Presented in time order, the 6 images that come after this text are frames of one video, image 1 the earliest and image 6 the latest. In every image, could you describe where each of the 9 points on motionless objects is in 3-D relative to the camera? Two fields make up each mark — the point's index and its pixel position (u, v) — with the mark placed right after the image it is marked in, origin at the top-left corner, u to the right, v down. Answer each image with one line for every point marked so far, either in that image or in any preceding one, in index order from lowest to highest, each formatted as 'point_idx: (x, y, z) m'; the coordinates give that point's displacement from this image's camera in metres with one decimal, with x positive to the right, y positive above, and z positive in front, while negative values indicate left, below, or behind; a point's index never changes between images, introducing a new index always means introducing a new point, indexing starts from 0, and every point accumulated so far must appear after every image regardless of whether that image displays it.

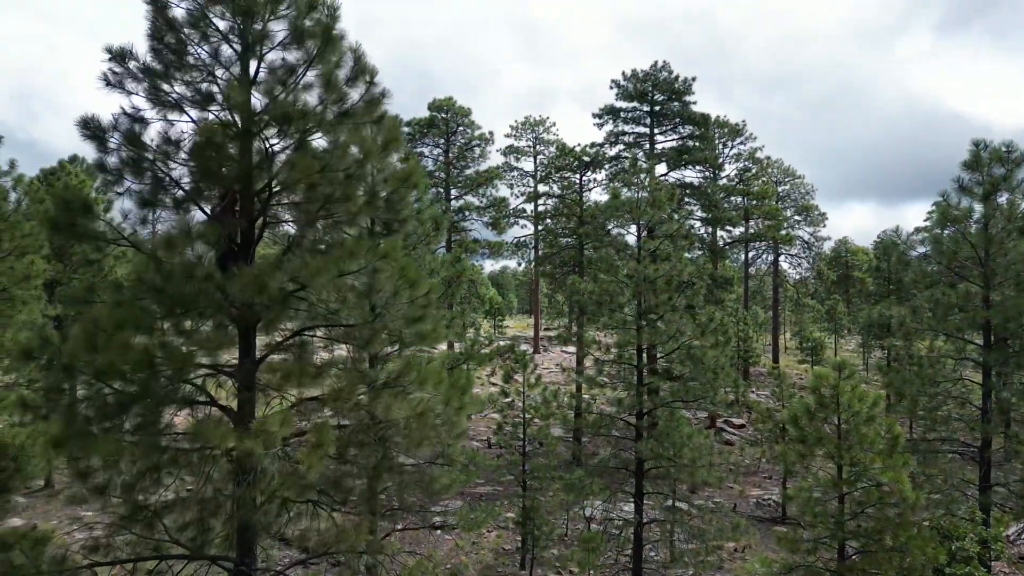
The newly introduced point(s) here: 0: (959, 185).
0: (+5.2, +1.2, +8.5) m
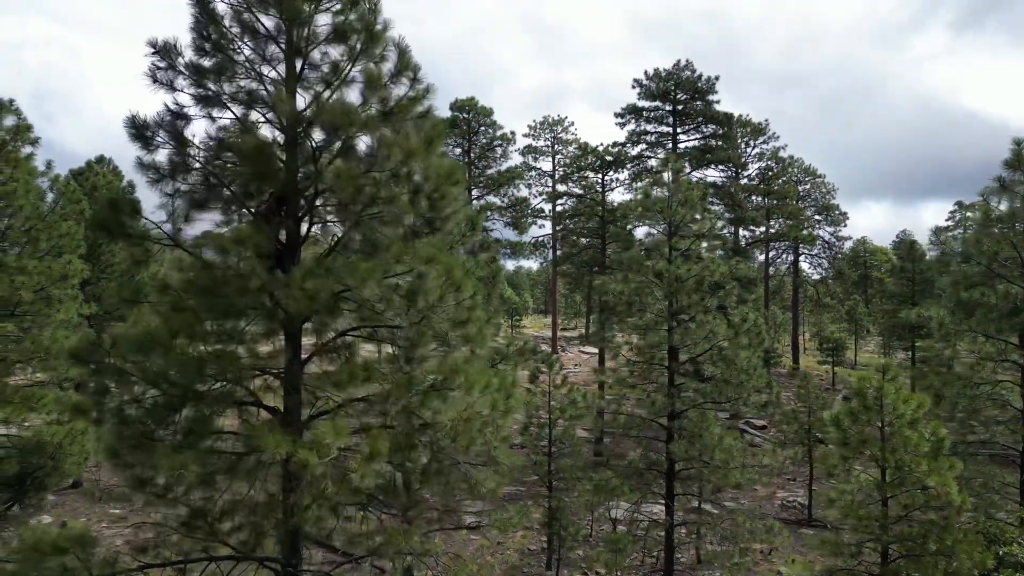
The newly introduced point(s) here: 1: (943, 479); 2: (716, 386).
0: (+5.5, +1.2, +8.3) m
1: (+3.4, -1.5, +5.9) m
2: (+2.5, -1.2, +9.0) m
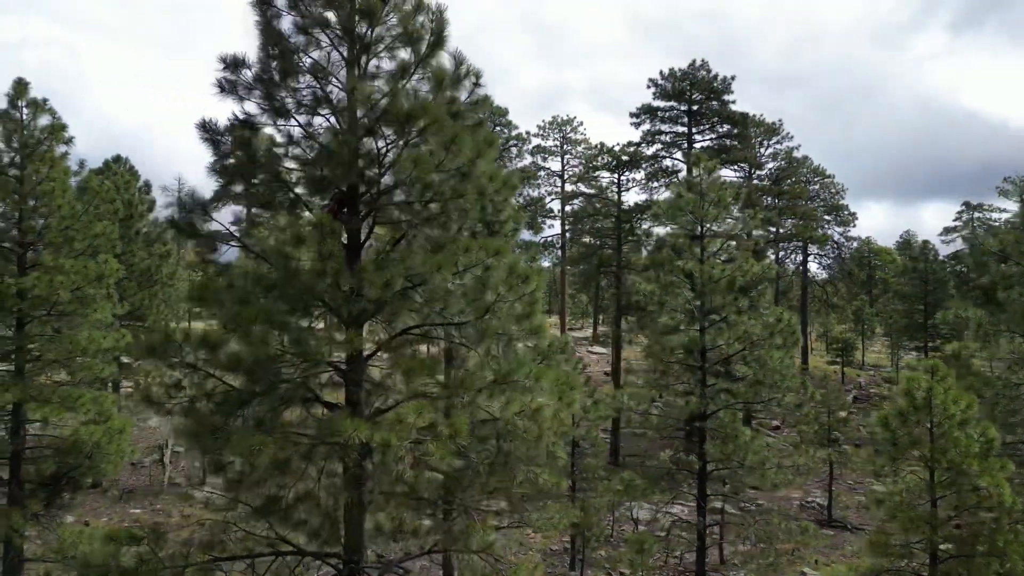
0: (+5.9, +1.2, +8.3) m
1: (+3.9, -1.5, +5.9) m
2: (+2.9, -1.2, +9.0) m
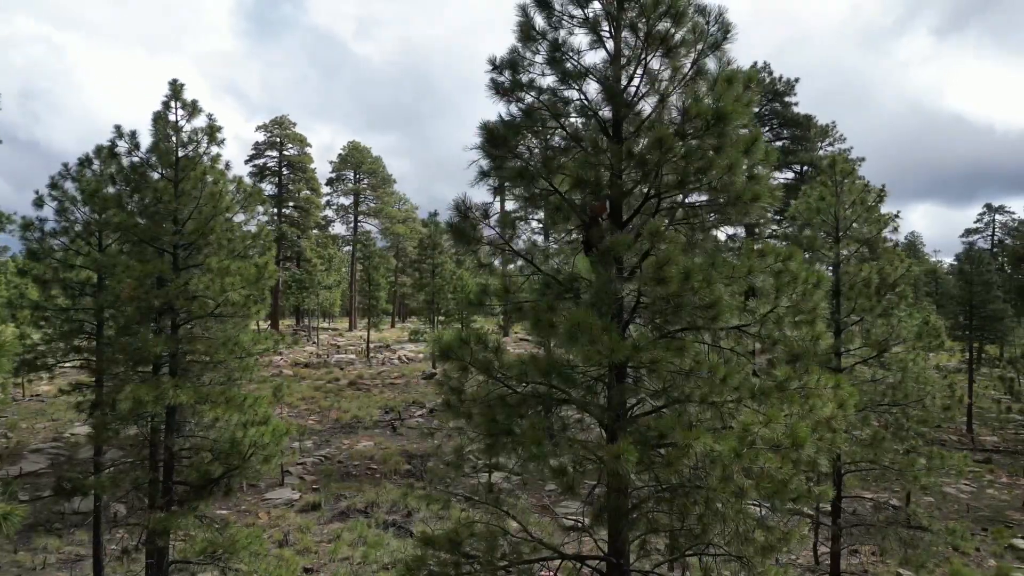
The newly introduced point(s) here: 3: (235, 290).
0: (+7.7, +1.1, +8.4) m
1: (+5.6, -1.6, +5.9) m
2: (+4.7, -1.2, +9.0) m
3: (-3.1, 0.0, +8.2) m
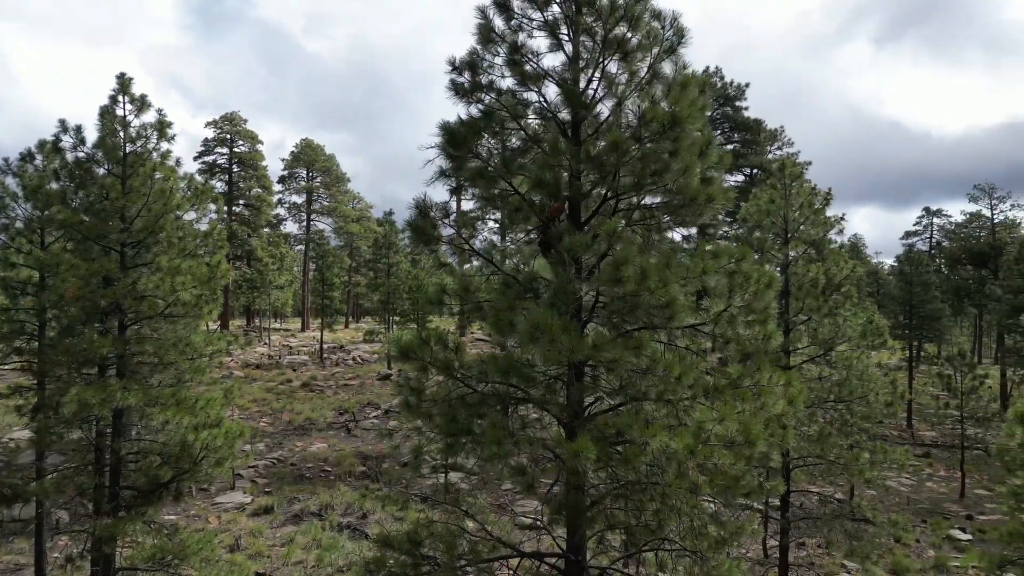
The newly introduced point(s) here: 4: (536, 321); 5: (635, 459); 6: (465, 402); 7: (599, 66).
0: (+7.2, +1.1, +8.9) m
1: (+5.3, -1.6, +6.3) m
2: (+4.1, -1.2, +9.3) m
3: (-3.6, 0.0, +8.0) m
4: (+0.1, -0.2, +4.4) m
5: (+0.8, -1.0, +4.5) m
6: (-0.3, -0.8, +5.2) m
7: (+0.7, +1.7, +5.6) m
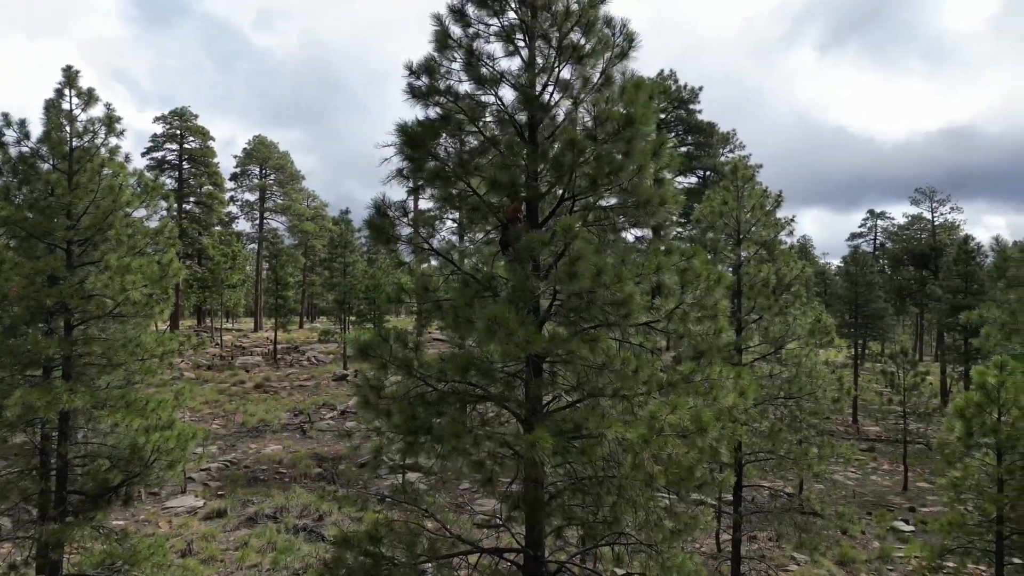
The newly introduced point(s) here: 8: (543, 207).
0: (+6.7, +1.1, +9.3) m
1: (+4.9, -1.6, +6.6) m
2: (+3.6, -1.2, +9.6) m
3: (-4.0, 0.0, +7.9) m
4: (-0.1, -0.2, +4.5) m
5: (+0.5, -1.0, +4.6) m
6: (-0.6, -0.8, +5.2) m
7: (+0.4, +1.7, +5.6) m
8: (+0.3, +0.6, +5.7) m
